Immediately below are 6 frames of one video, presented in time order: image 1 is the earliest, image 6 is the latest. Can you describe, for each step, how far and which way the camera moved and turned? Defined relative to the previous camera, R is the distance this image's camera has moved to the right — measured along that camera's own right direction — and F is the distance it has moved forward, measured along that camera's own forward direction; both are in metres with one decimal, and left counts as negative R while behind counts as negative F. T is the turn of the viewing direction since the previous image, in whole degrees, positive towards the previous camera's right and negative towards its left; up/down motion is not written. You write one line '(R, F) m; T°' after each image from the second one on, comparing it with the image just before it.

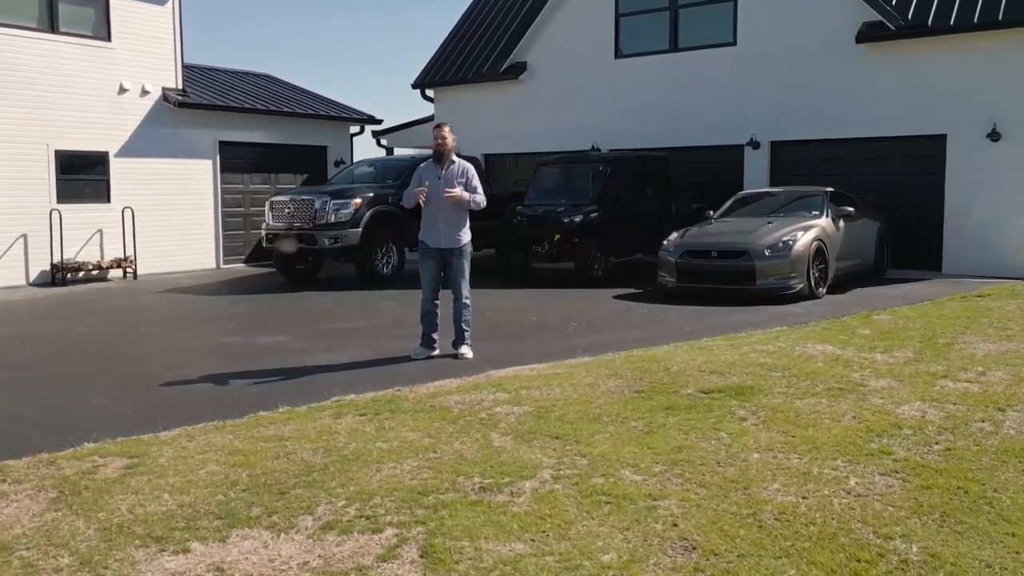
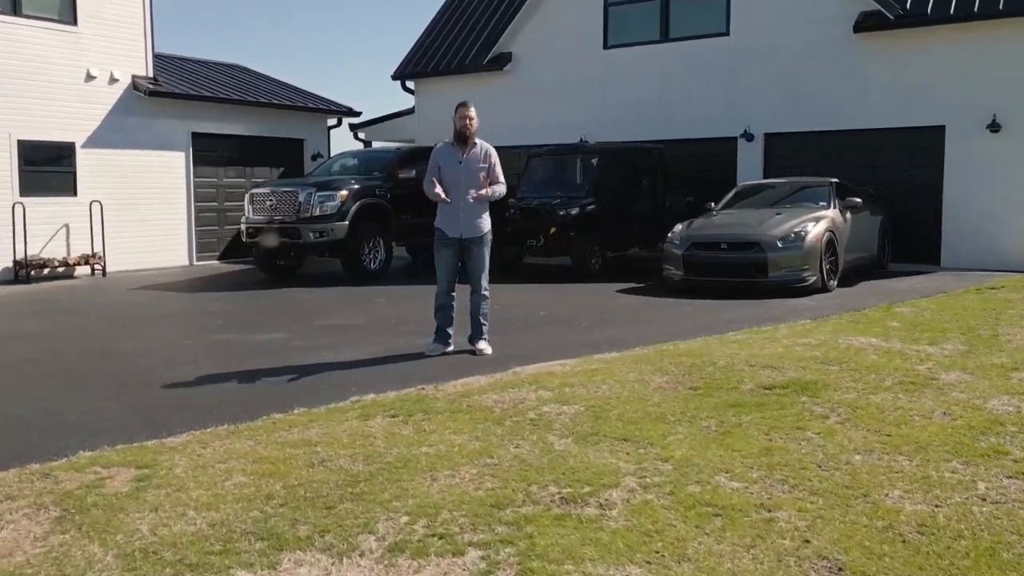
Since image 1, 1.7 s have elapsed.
(-0.5, +0.6) m; +2°
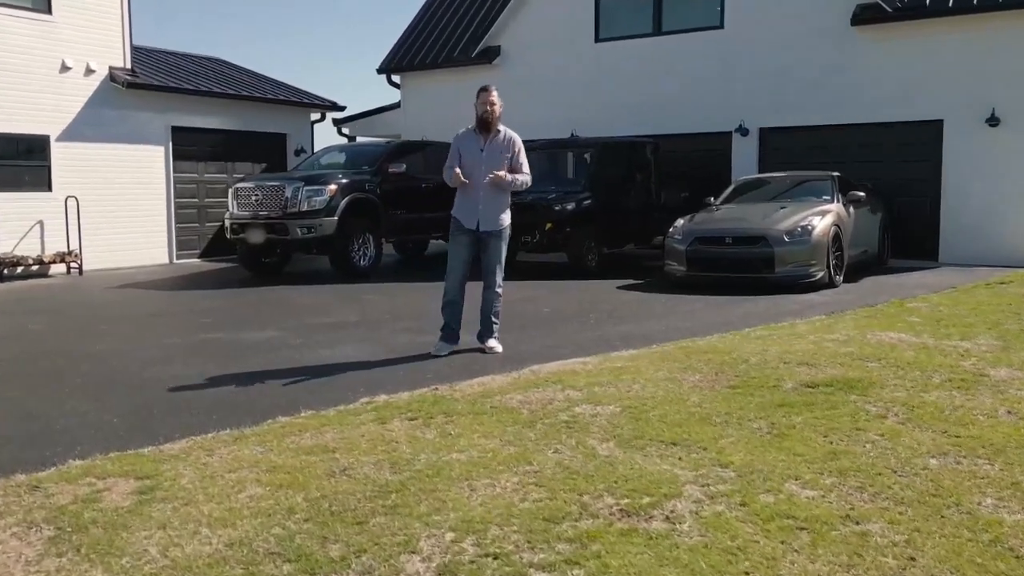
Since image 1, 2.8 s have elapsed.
(-0.3, +0.4) m; +1°
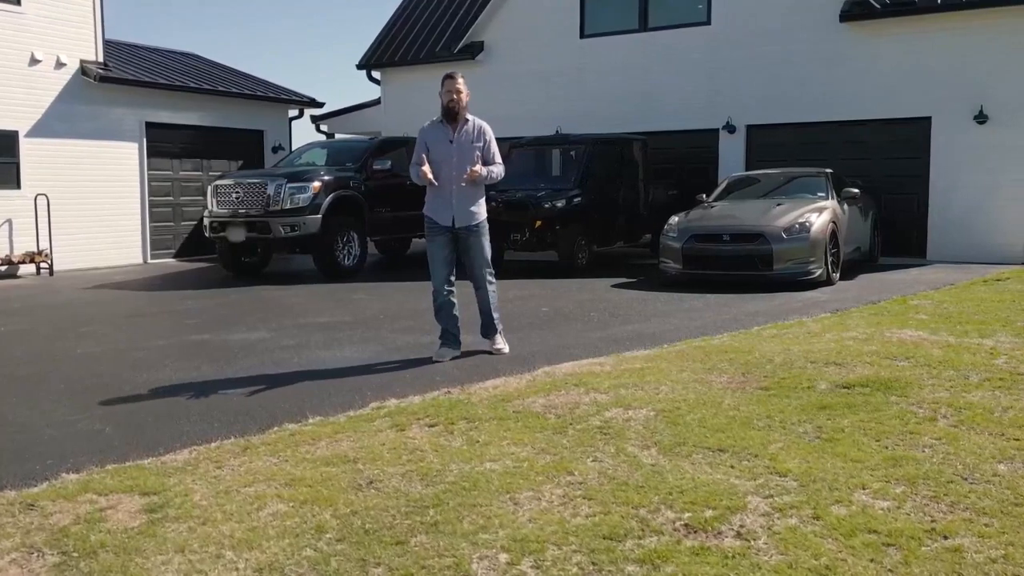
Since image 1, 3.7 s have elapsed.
(-0.3, +0.3) m; +2°
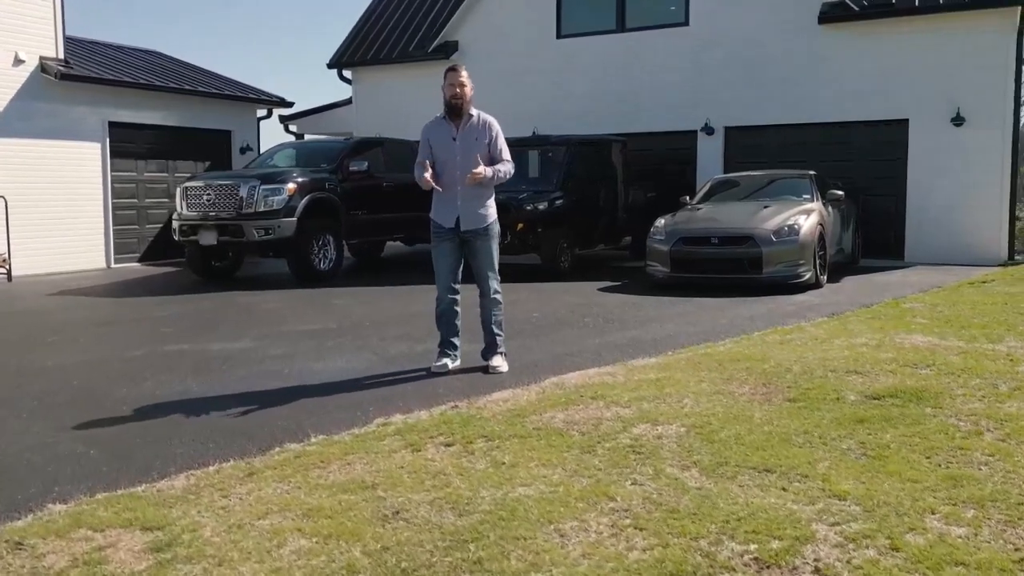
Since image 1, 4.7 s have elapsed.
(-0.3, +0.3) m; +2°
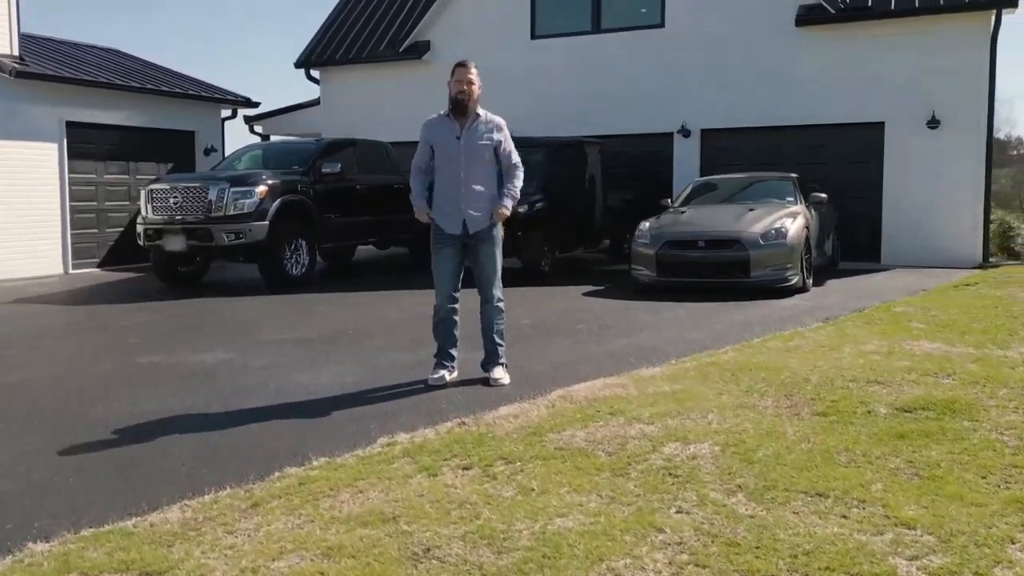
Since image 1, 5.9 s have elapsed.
(-0.3, +0.3) m; +2°
